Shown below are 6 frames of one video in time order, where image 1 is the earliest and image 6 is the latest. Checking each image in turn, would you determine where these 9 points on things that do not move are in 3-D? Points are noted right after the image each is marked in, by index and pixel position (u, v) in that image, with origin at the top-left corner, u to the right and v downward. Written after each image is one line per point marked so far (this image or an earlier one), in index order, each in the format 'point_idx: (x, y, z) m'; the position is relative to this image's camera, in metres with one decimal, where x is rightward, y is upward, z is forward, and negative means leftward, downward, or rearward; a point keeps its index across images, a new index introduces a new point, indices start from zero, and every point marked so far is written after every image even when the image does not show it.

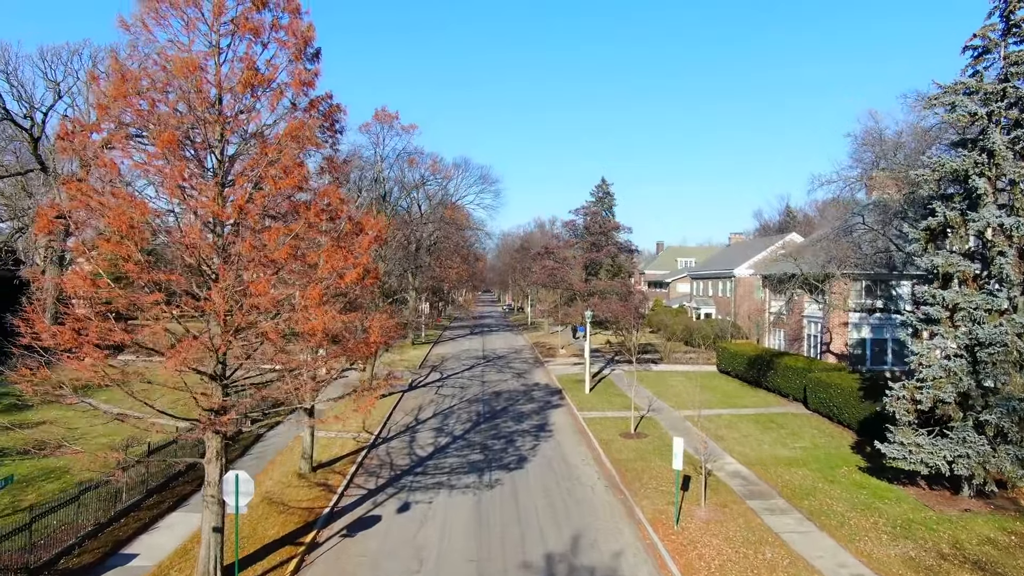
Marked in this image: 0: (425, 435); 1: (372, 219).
0: (-2.2, -3.7, +15.8) m
1: (-2.0, +0.9, +8.8) m
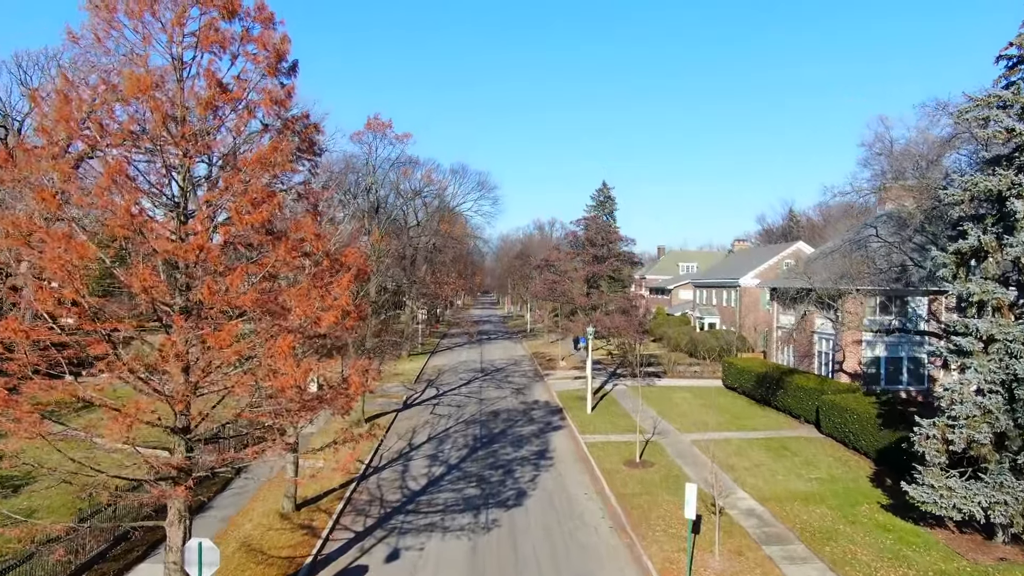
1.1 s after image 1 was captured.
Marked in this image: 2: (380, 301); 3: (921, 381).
0: (-2.2, -4.2, +14.9) m
1: (-2.0, +0.4, +7.9) m
2: (-4.1, -0.4, +19.2) m
3: (+12.4, -2.8, +19.0) m
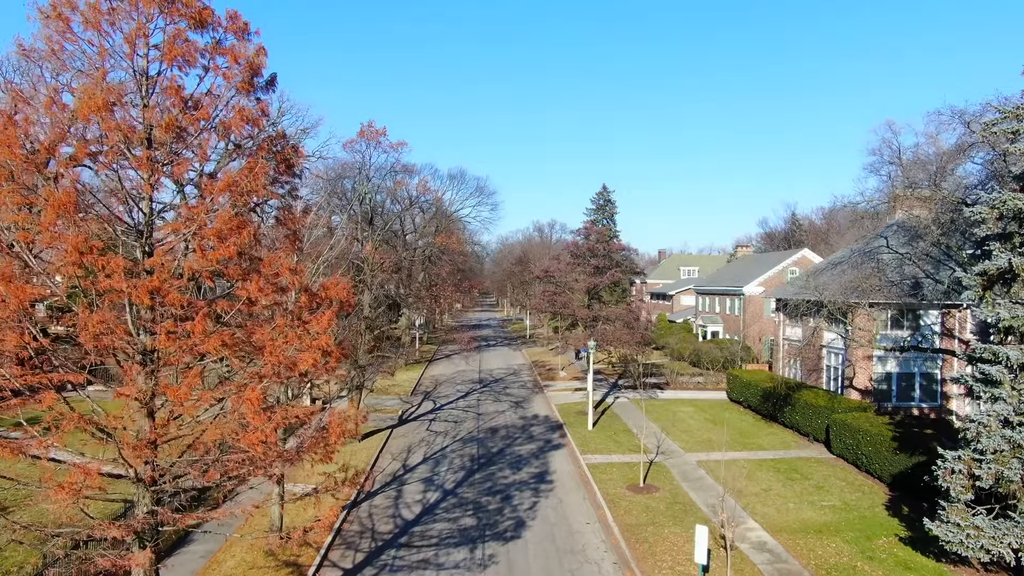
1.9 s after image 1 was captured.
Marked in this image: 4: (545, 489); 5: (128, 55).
0: (-2.3, -4.6, +14.3) m
1: (-2.0, +0.1, +7.3) m
2: (-4.1, -0.8, +18.6) m
3: (+12.4, -3.2, +18.3) m
4: (+0.8, -4.7, +14.5) m
5: (-3.8, +2.3, +6.2) m
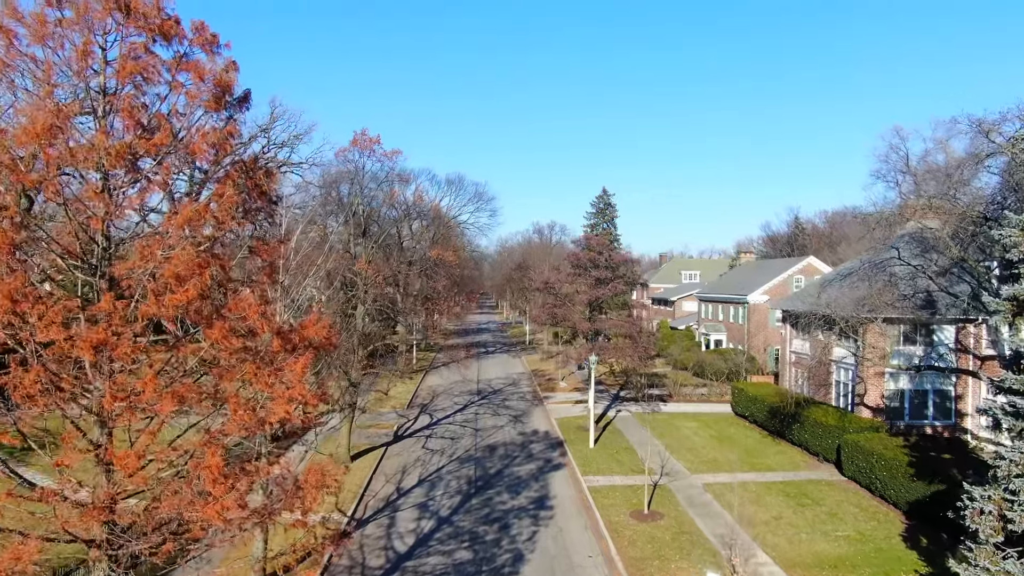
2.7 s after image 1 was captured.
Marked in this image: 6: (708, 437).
0: (-2.3, -5.0, +13.6) m
1: (-2.1, -0.3, +6.6) m
2: (-4.1, -1.2, +17.9) m
3: (+12.3, -3.6, +17.7) m
4: (+0.7, -5.1, +13.8) m
5: (-3.8, +1.9, +5.5) m
6: (+6.3, -4.8, +20.0) m
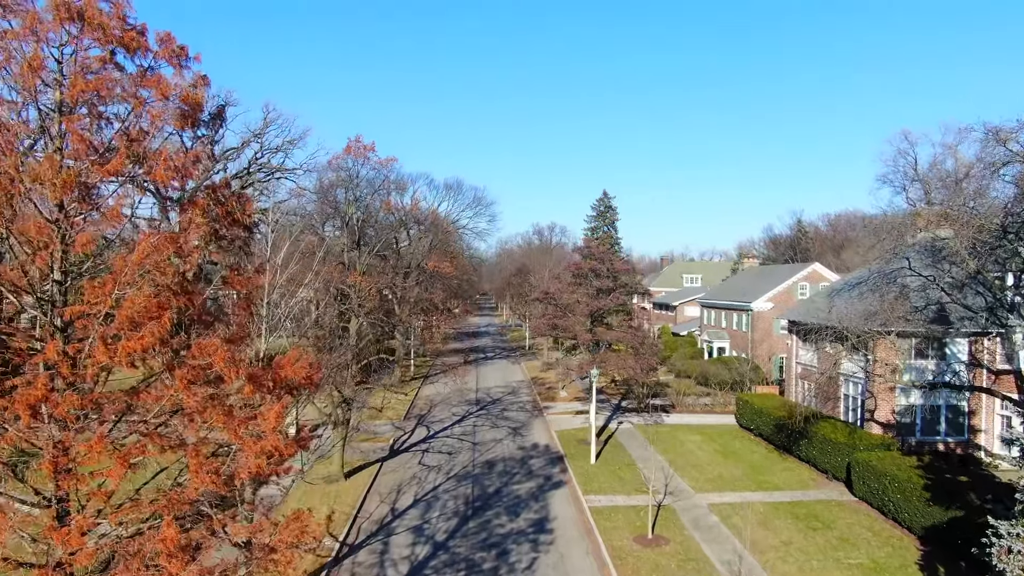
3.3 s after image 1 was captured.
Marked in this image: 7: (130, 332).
0: (-2.4, -5.3, +13.1) m
1: (-2.1, -0.7, +6.1) m
2: (-4.2, -1.5, +17.4) m
3: (+12.3, -4.0, +17.1) m
4: (+0.7, -5.4, +13.3) m
5: (-3.9, +1.6, +5.0) m
6: (+6.2, -5.1, +19.4) m
7: (-2.8, -0.3, +4.6) m
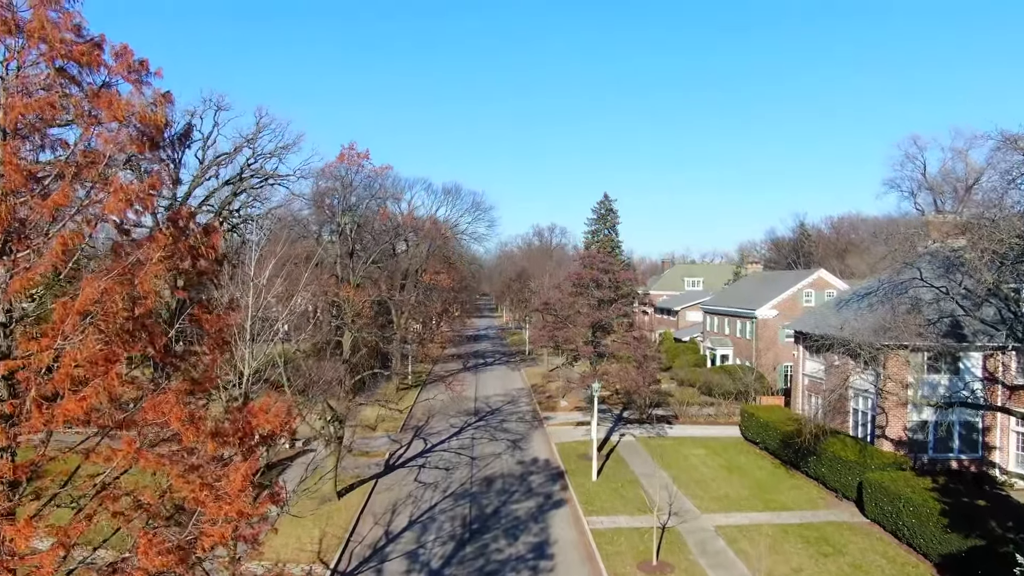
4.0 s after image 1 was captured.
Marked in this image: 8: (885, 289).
0: (-2.4, -5.7, +12.5) m
1: (-2.1, -1.0, +5.5) m
2: (-4.2, -1.9, +16.8) m
3: (+12.3, -4.3, +16.6) m
4: (+0.7, -5.7, +12.7) m
5: (-3.9, +1.3, +4.4) m
6: (+6.2, -5.4, +18.9) m
7: (-2.8, -0.6, +4.0) m
8: (+10.9, 0.0, +18.4) m
